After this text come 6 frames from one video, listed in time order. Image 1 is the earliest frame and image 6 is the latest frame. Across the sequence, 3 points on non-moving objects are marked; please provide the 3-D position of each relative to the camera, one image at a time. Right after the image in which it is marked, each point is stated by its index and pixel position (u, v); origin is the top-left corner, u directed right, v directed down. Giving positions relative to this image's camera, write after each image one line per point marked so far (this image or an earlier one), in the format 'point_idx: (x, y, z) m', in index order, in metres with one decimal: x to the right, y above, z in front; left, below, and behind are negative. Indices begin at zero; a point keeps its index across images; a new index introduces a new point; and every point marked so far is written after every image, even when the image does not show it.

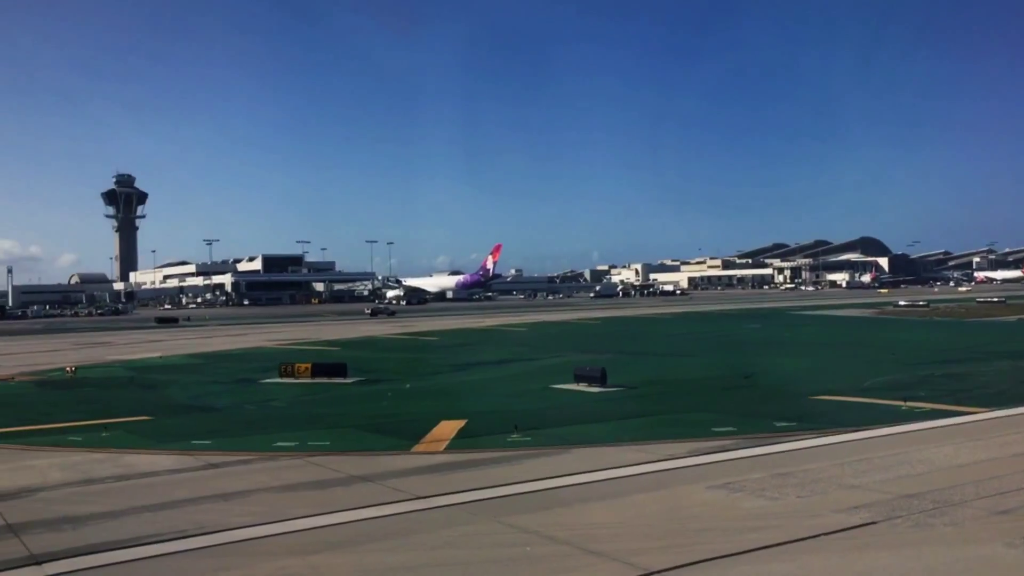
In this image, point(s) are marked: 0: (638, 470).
0: (+2.1, -3.0, +11.9) m
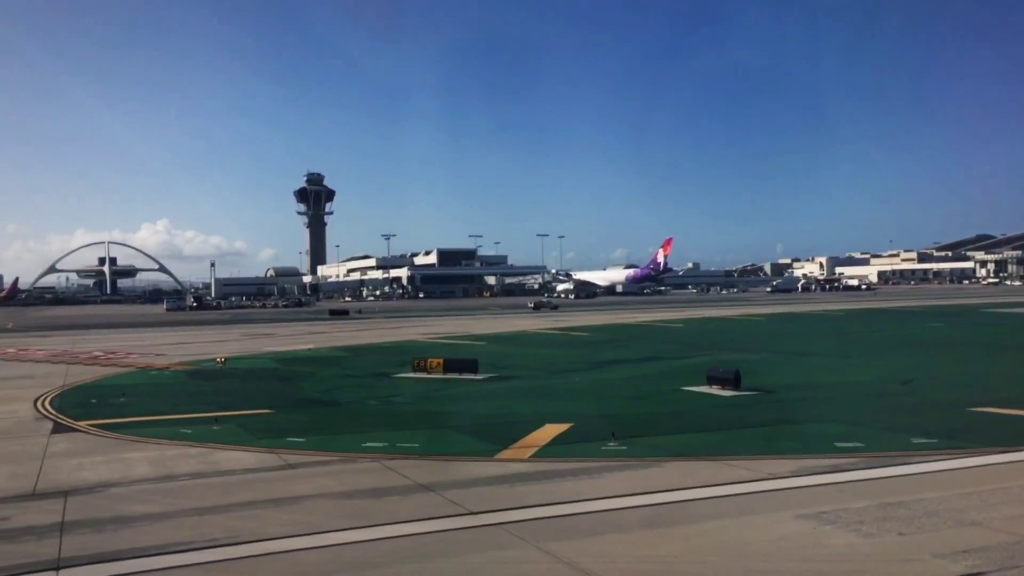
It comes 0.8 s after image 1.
0: (+3.2, -3.0, +10.6) m
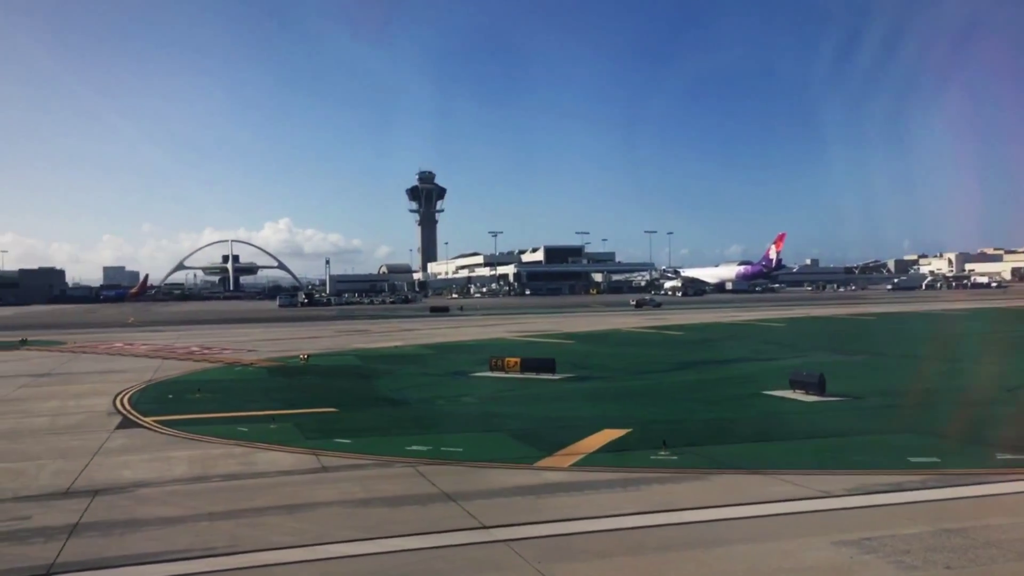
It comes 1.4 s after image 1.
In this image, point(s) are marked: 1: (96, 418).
0: (+3.5, -3.0, +9.6) m
1: (-10.9, -3.5, +18.9) m
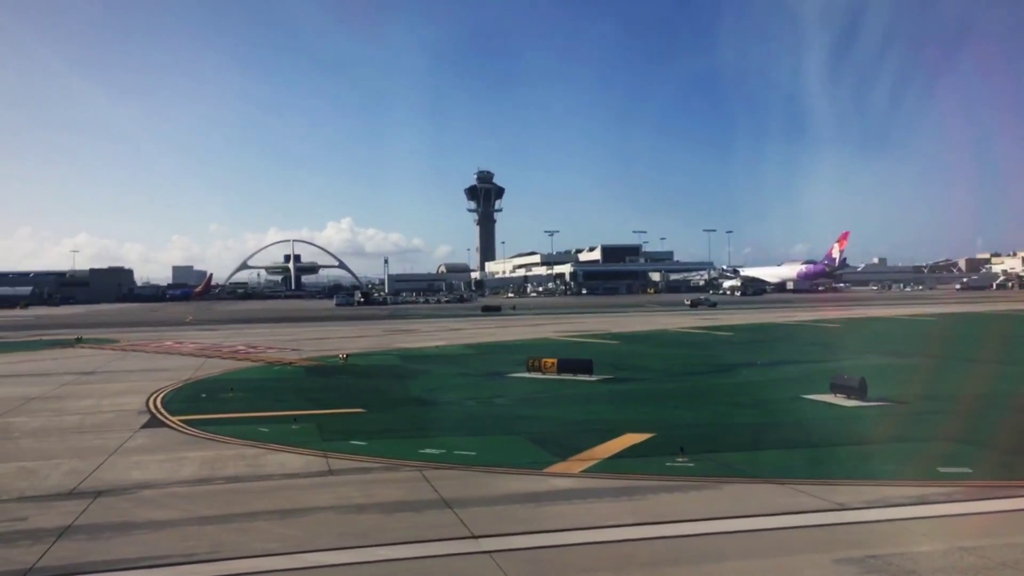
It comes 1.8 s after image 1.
0: (+3.4, -3.0, +9.2) m
1: (-10.3, -3.5, +19.4) m
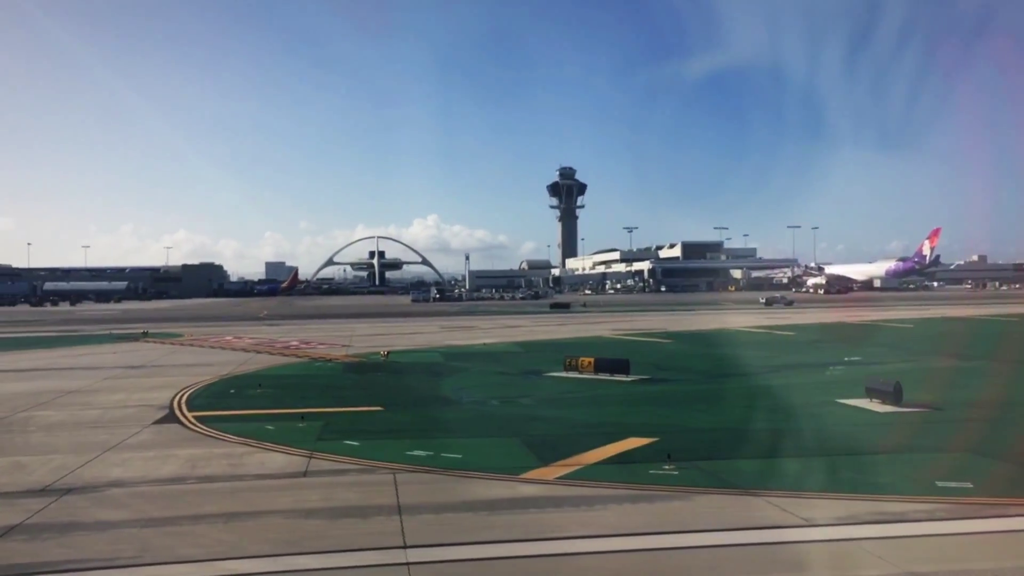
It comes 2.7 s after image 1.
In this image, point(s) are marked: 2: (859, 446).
0: (+2.7, -3.1, +8.7) m
1: (-10.1, -3.5, +20.1) m
2: (+8.5, -3.7, +17.5) m
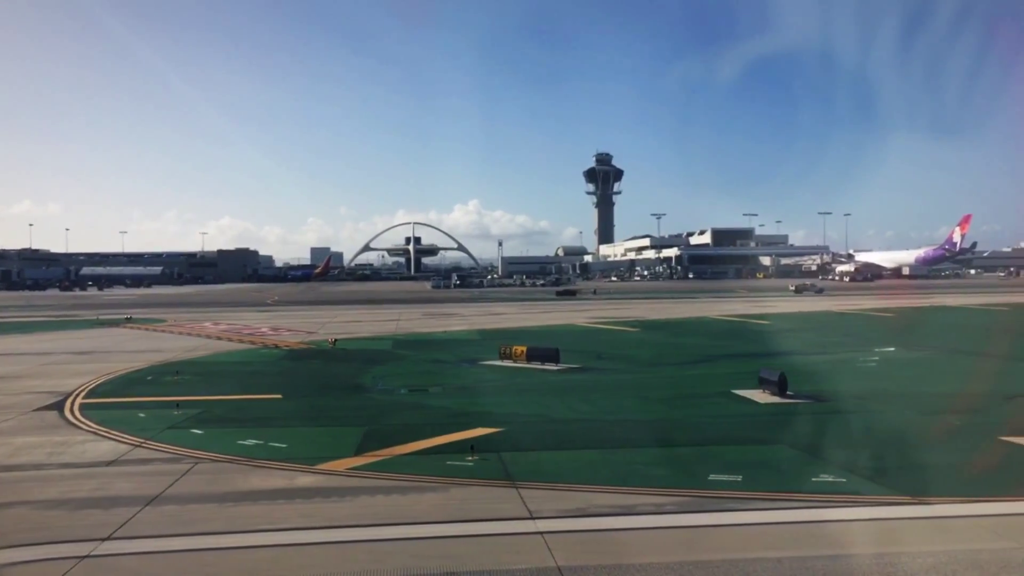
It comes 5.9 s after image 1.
0: (-1.1, -3.2, +9.3) m
1: (-13.8, -3.3, +20.8) m
2: (+4.9, -3.7, +18.0) m
